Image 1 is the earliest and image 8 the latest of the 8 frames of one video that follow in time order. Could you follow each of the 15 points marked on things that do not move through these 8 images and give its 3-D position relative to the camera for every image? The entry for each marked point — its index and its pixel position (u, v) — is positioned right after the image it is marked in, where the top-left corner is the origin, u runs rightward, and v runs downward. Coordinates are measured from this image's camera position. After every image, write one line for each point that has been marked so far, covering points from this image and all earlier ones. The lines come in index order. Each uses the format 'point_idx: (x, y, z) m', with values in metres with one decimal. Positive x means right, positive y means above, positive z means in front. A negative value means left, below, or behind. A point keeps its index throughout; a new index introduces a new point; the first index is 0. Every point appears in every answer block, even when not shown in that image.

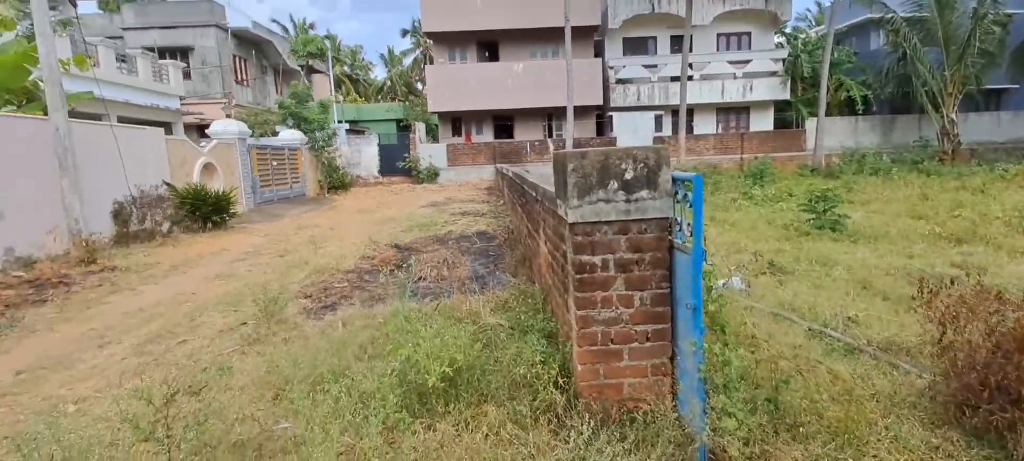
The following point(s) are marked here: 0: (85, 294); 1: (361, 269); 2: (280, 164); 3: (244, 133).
0: (-5.2, -0.8, +6.4) m
1: (-2.5, -0.6, +8.3) m
2: (-6.4, +1.8, +14.4) m
3: (-6.5, +2.2, +12.6) m
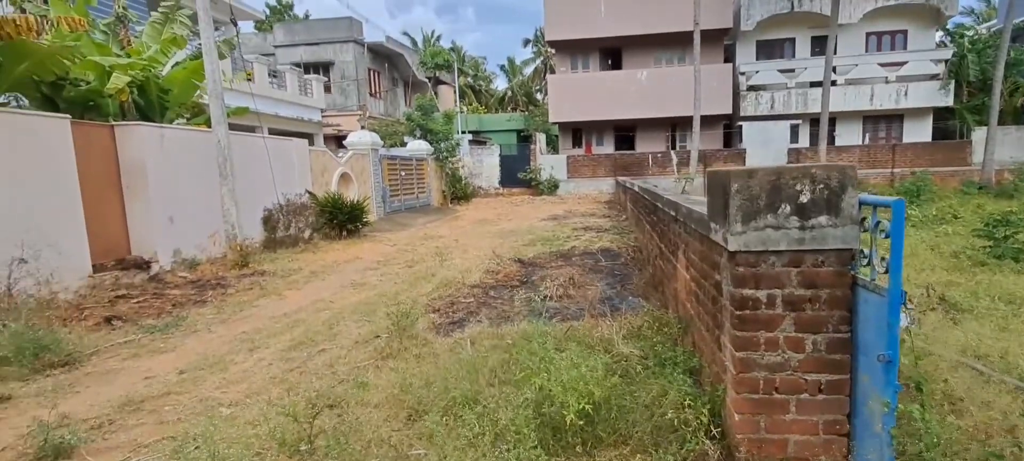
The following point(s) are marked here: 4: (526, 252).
0: (-3.4, -0.9, +6.7) m
1: (-0.4, -0.9, +8.0) m
2: (-2.9, +1.6, +14.8) m
3: (-3.4, +2.0, +13.1) m
4: (+0.3, -0.4, +10.2) m
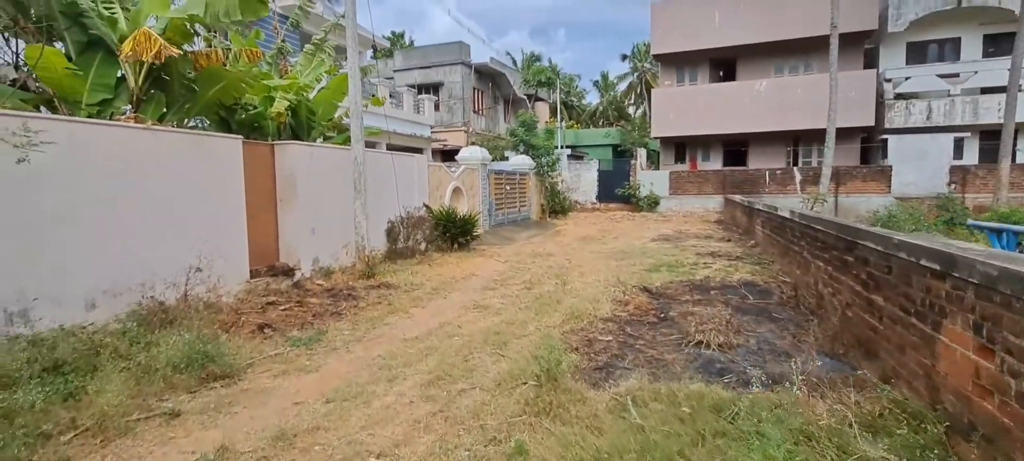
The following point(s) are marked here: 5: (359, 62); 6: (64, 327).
0: (-1.7, -1.0, +5.9) m
1: (+1.5, -1.2, +6.8) m
2: (+0.1, +1.3, +13.9) m
3: (-0.5, +1.8, +12.3) m
4: (+2.5, -0.9, +8.9) m
5: (-2.3, +2.6, +7.9) m
6: (-4.1, -1.0, +4.6) m
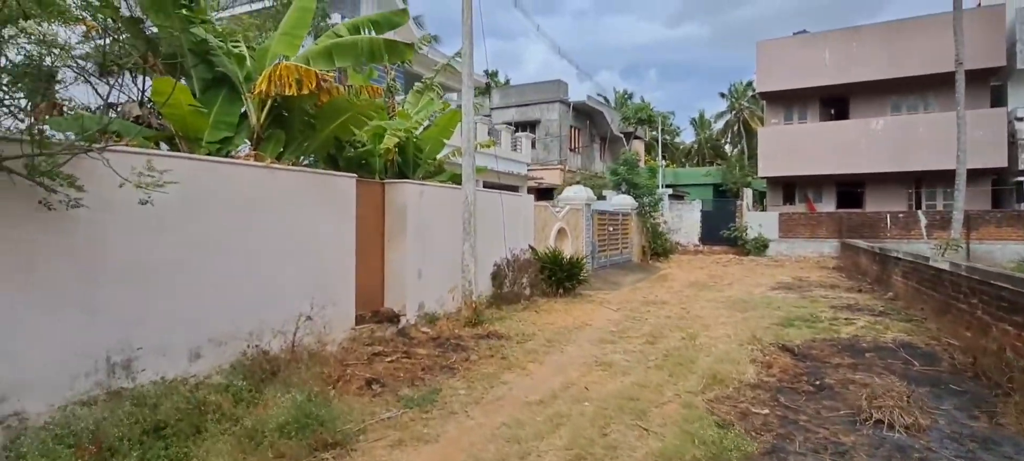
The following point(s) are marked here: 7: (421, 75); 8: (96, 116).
0: (-0.3, -1.4, +5.3) m
1: (+2.9, -1.7, +5.6) m
2: (+2.6, +0.1, +13.1) m
3: (+1.8, +0.8, +11.6) m
4: (+4.2, -1.6, +7.6) m
5: (-0.6, +2.0, +7.6) m
6: (-3.0, -1.3, +4.3) m
7: (-2.4, +4.2, +13.7) m
8: (-3.7, +1.0, +4.3) m
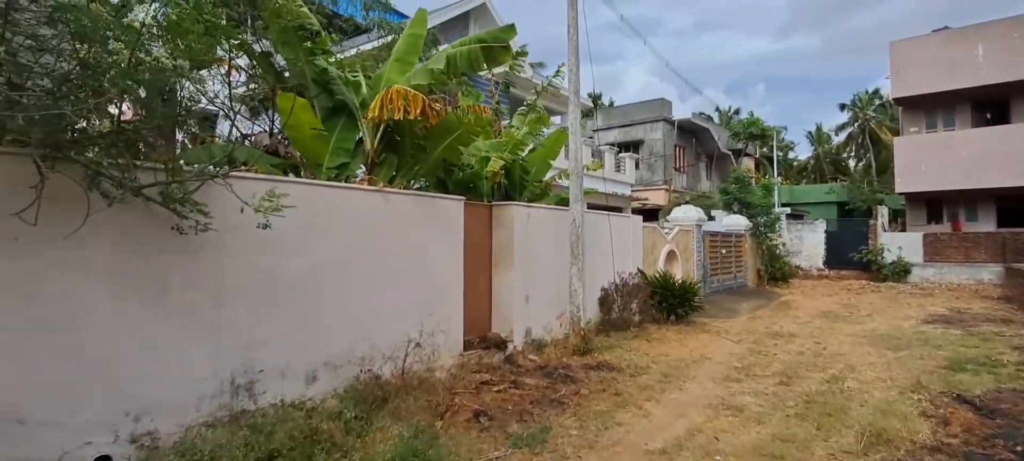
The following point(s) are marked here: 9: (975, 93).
0: (+0.8, -1.7, +4.8) m
1: (+4.0, -2.0, +4.6) m
2: (+5.1, -0.4, +12.0) m
3: (+4.0, +0.3, +10.8) m
4: (+5.7, -1.9, +6.3) m
5: (+0.9, +1.7, +7.3) m
6: (-2.0, -1.5, +4.3) m
7: (+0.3, +3.6, +13.7) m
8: (-2.7, +0.8, +4.6) m
9: (+16.8, +5.2, +18.3) m
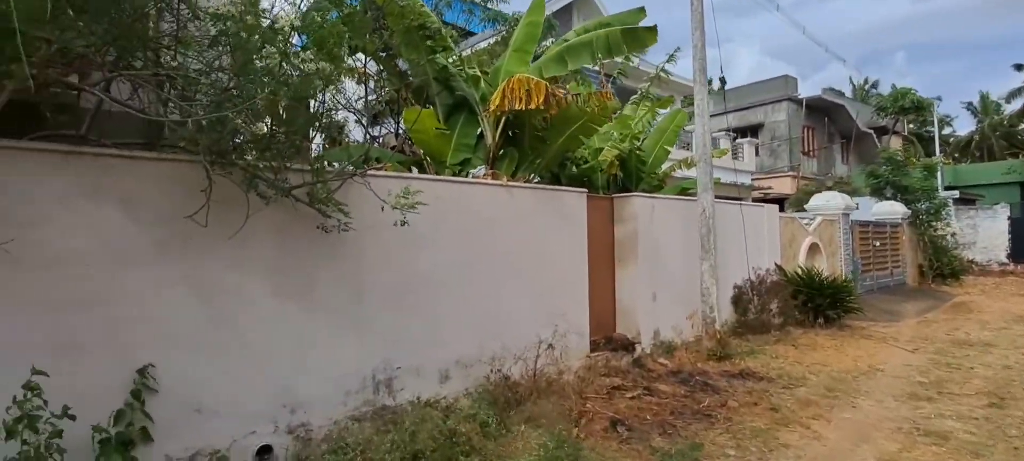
0: (+2.0, -1.6, +4.2) m
1: (+5.2, -1.8, +3.4) m
2: (+7.6, -0.2, +10.4) m
3: (+6.3, +0.5, +9.4) m
4: (+7.1, -1.7, +4.7) m
5: (+2.6, +1.8, +6.6) m
6: (-0.8, -1.5, +4.3) m
7: (+3.2, +3.8, +13.0) m
8: (-1.5, +0.8, +4.7) m
9: (+20.2, +5.7, +14.2) m
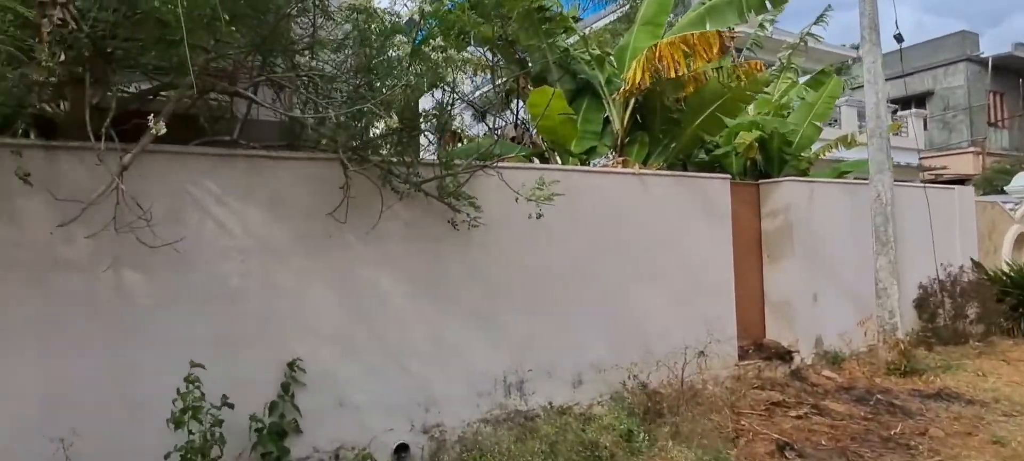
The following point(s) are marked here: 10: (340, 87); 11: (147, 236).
0: (+3.1, -1.5, +3.4) m
1: (+6.0, -1.7, +1.9) m
2: (+9.8, +0.1, +8.3) m
3: (+8.3, +0.7, +7.5) m
4: (+8.1, -1.6, +2.8) m
5: (+4.1, +1.9, +5.5) m
6: (+0.3, -1.4, +4.1) m
7: (+6.0, +4.0, +11.7) m
8: (-0.3, +0.8, +4.5) m
9: (+22.8, +6.2, +9.2) m
10: (-1.3, +1.1, +3.8) m
11: (-2.5, 0.0, +3.4) m
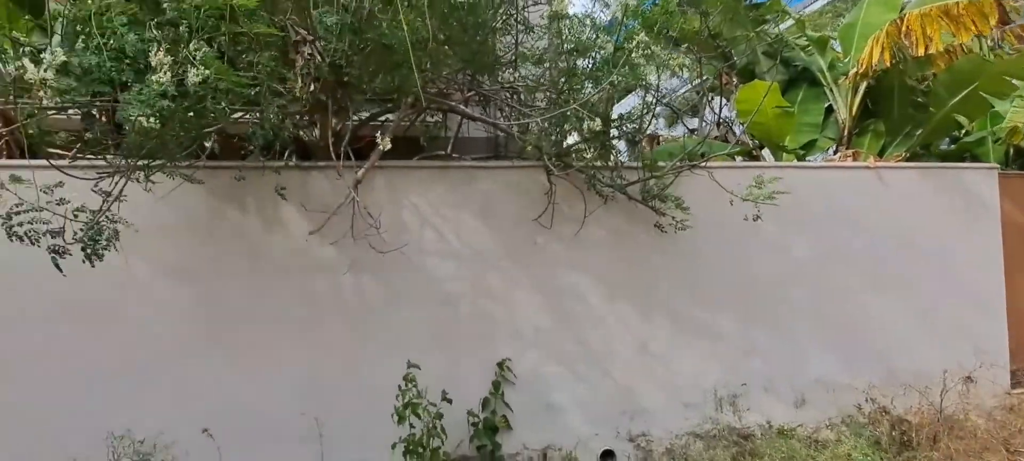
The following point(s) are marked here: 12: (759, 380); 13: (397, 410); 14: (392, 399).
0: (+4.4, -1.5, +2.4) m
1: (+6.8, -1.7, +0.2) m
2: (+12.2, +0.2, +5.4) m
3: (+10.5, +0.8, +5.0) m
4: (+9.2, -1.5, +0.5) m
5: (+5.9, +1.9, +4.2) m
6: (+1.9, -1.4, +3.7) m
7: (+9.2, +4.2, +9.6) m
8: (+1.4, +0.8, +4.3) m
9: (+24.9, +6.5, +2.9) m
10: (+0.2, +1.0, +3.8) m
11: (-1.0, -0.1, +3.8) m
12: (+1.9, -1.1, +3.8) m
13: (-0.8, -1.3, +3.6) m
14: (-0.9, -1.3, +3.8) m
